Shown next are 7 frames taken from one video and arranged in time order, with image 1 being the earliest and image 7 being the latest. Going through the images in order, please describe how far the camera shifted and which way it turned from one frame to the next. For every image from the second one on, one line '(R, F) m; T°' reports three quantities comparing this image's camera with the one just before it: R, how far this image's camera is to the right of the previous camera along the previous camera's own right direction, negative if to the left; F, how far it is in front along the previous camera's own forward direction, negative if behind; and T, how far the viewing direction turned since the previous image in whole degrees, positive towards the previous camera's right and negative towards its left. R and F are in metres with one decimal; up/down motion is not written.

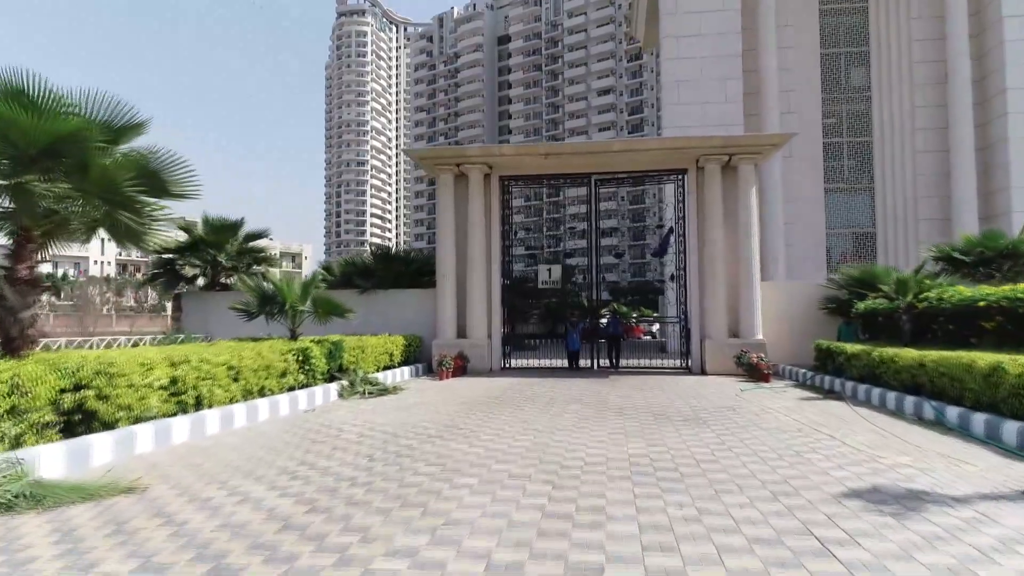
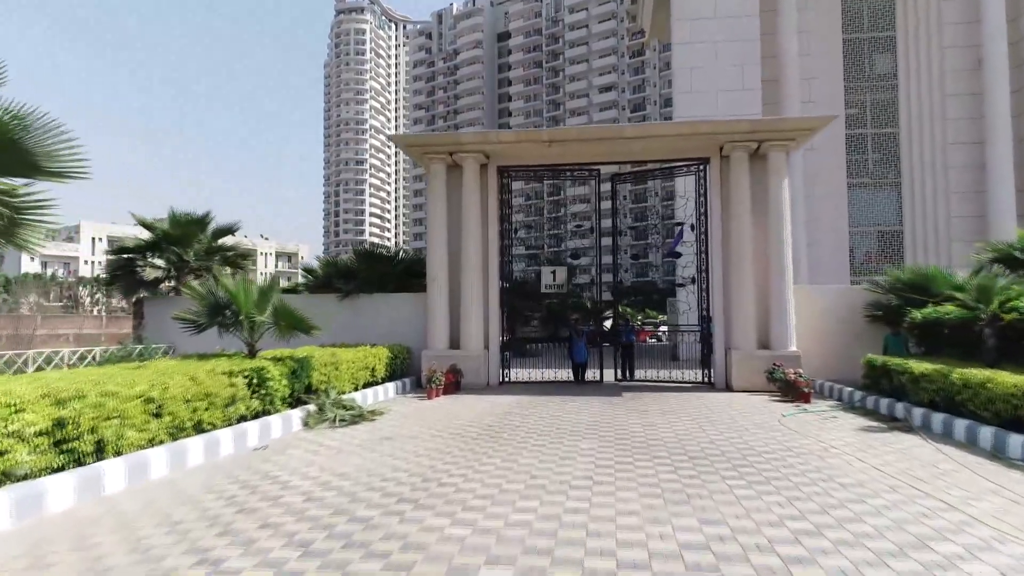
(0.0, +1.5) m; 0°
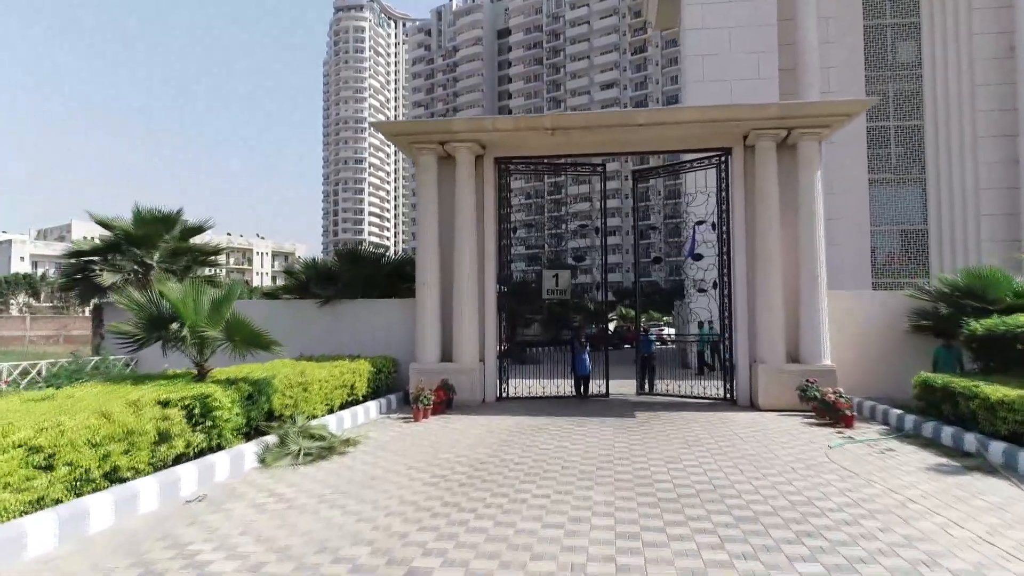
(0.0, +1.2) m; 0°
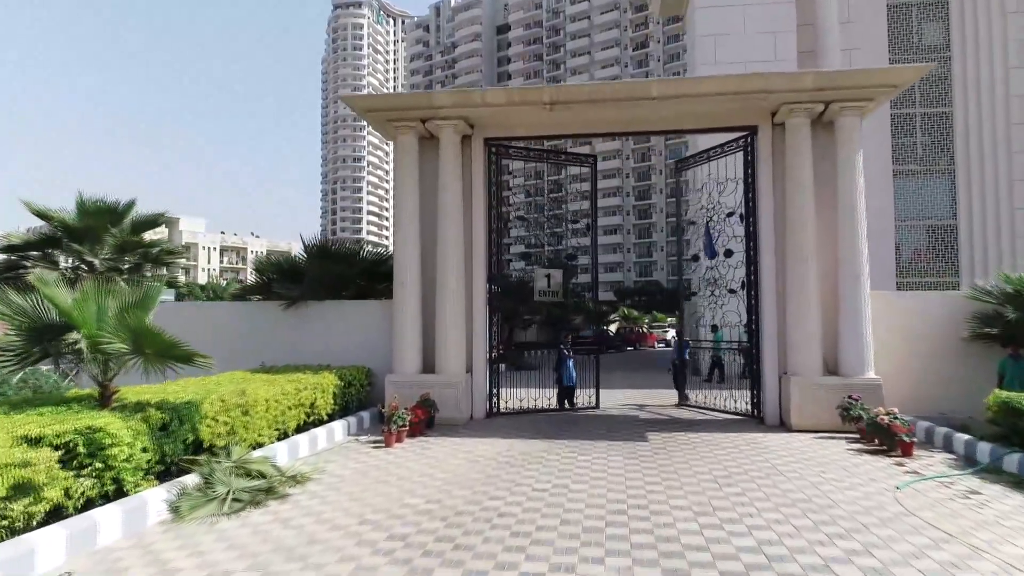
(+0.2, +1.4) m; 0°
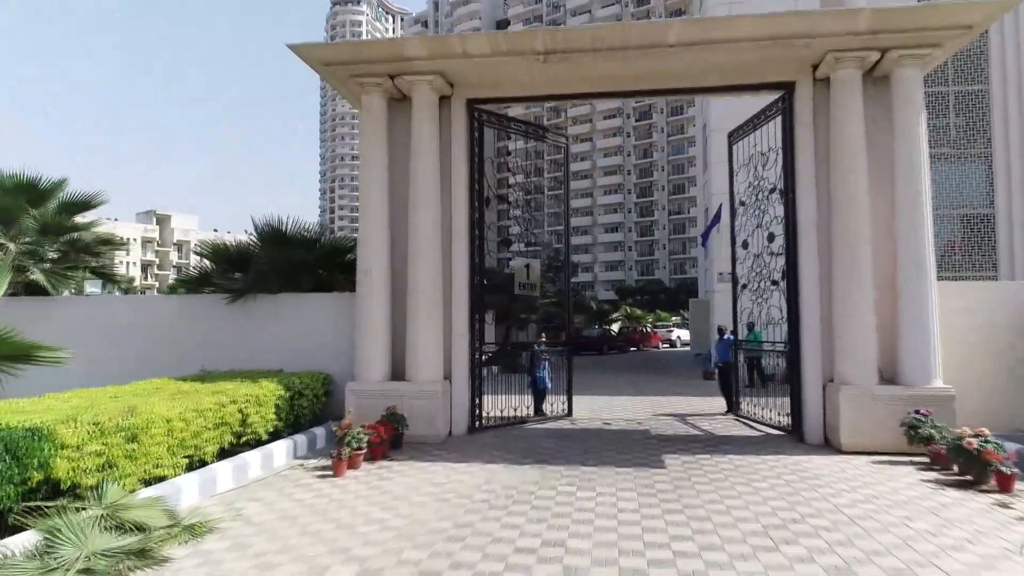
(+0.2, +1.5) m; 0°
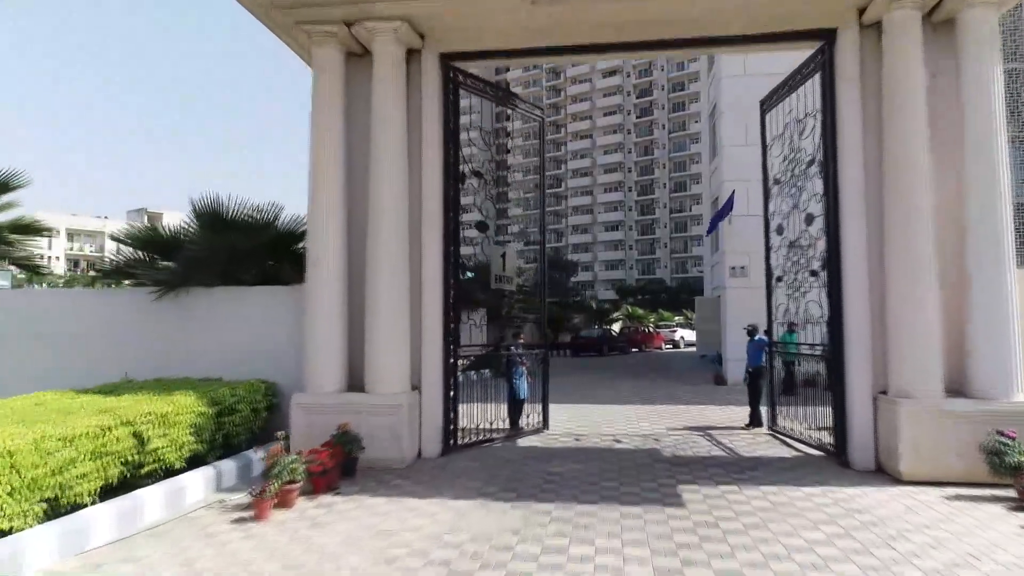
(+0.3, +1.3) m; 0°
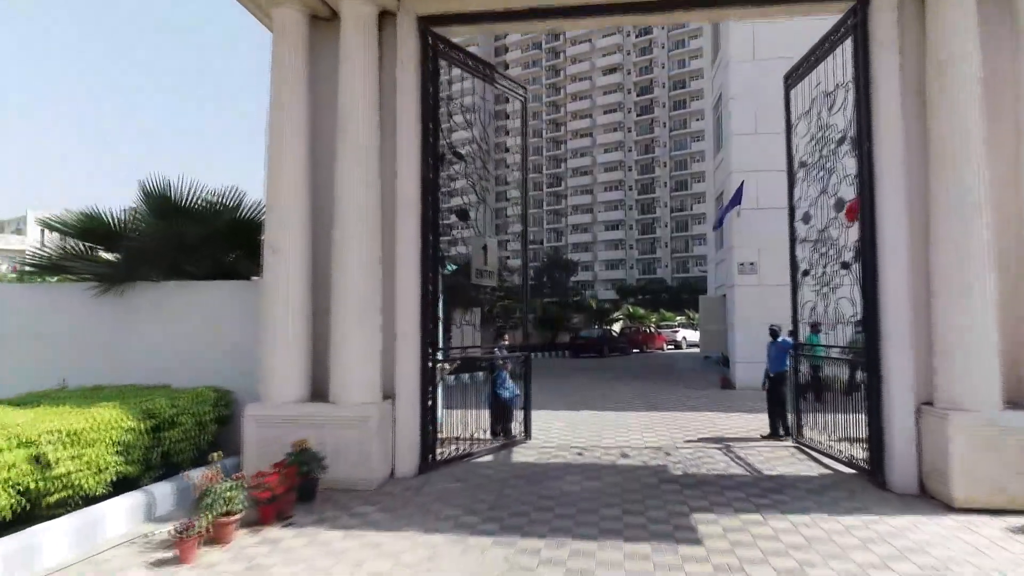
(+0.2, +0.8) m; 0°
